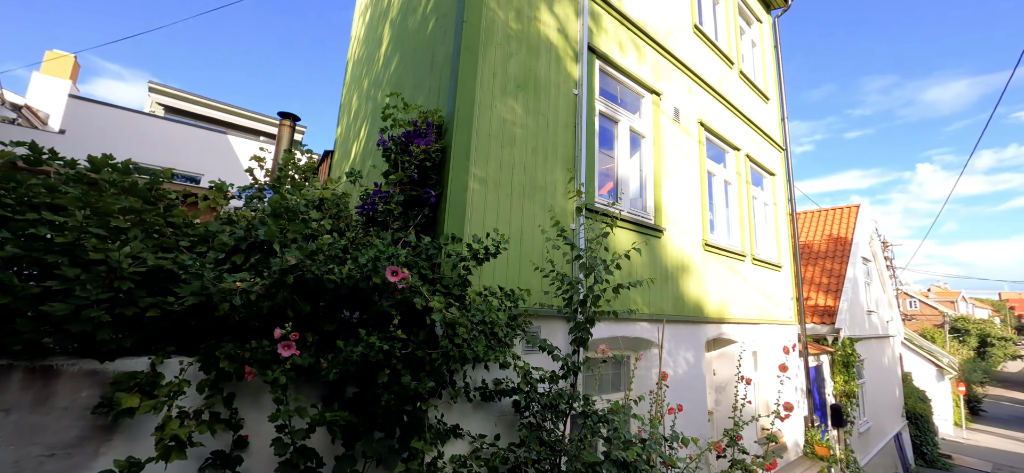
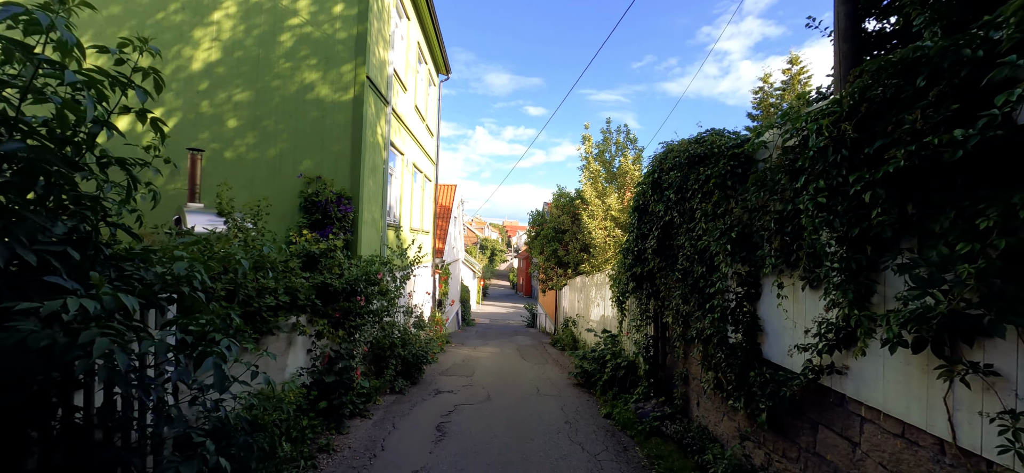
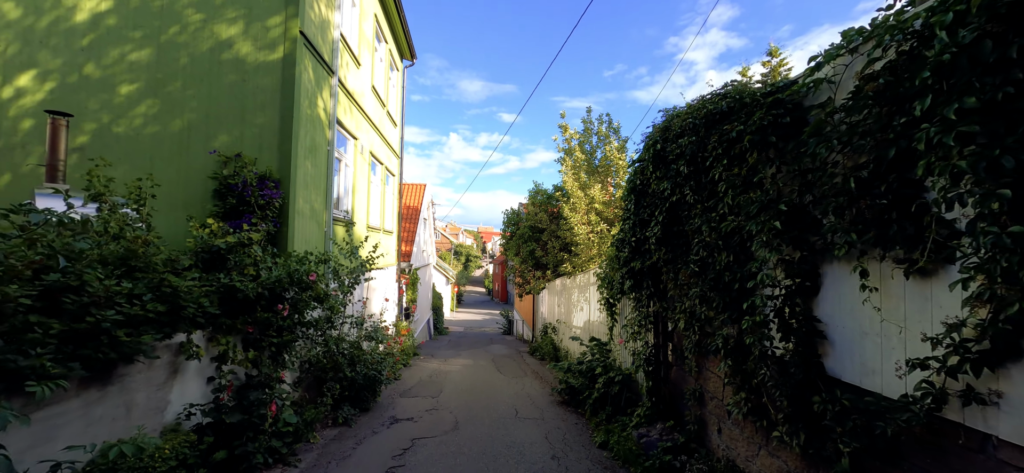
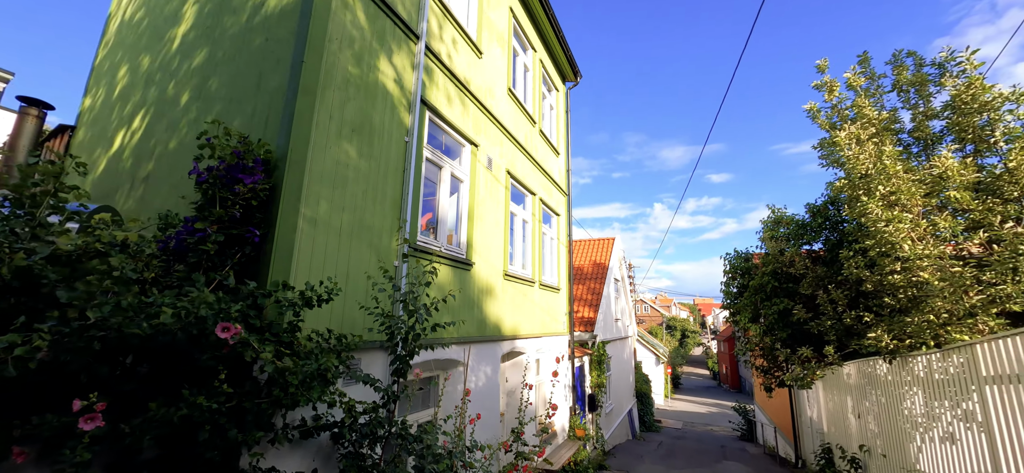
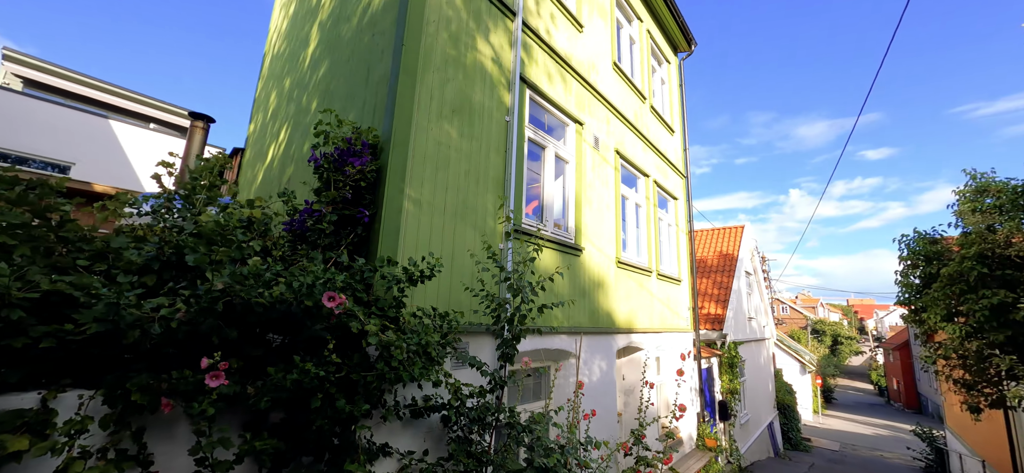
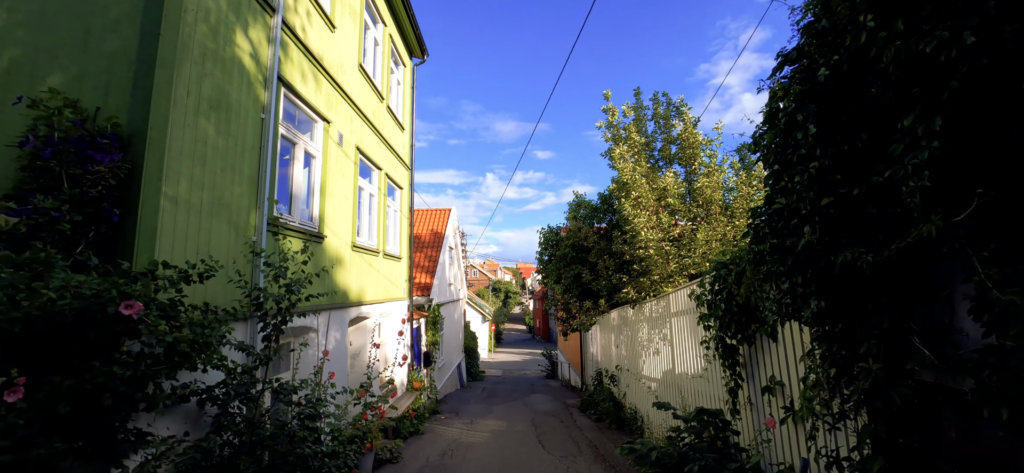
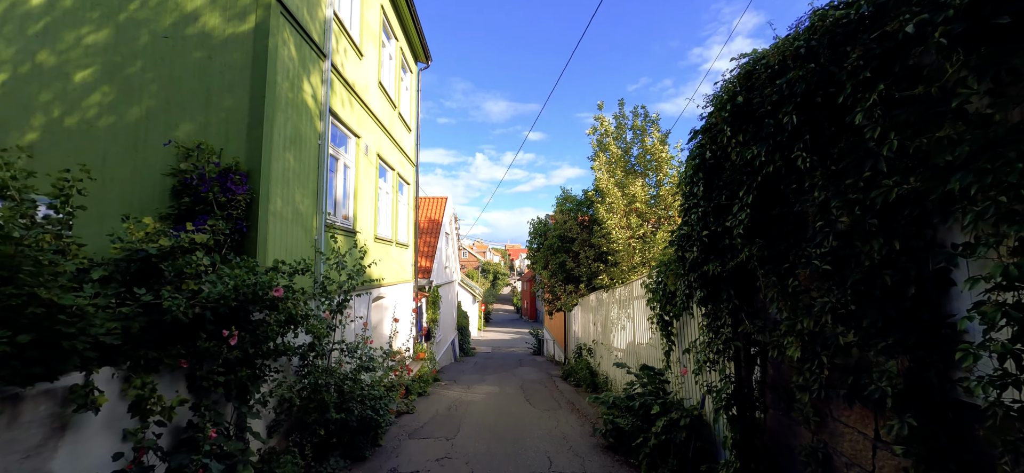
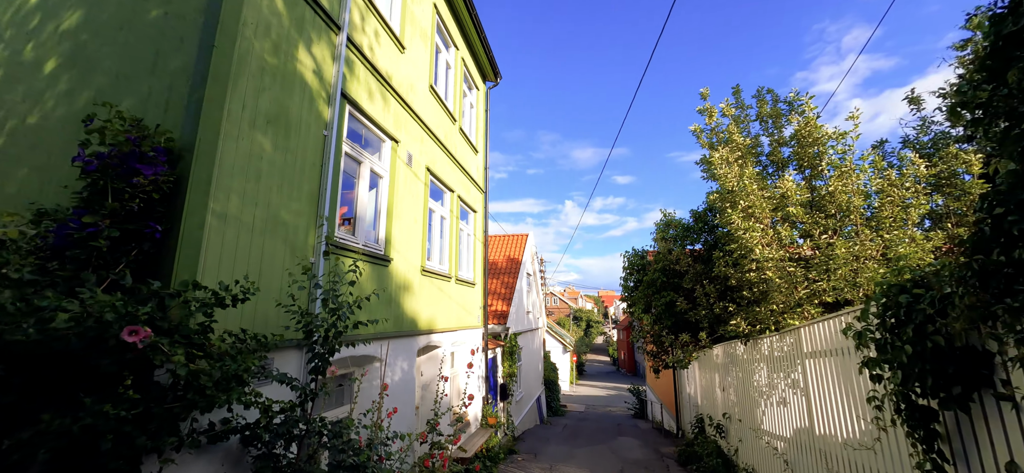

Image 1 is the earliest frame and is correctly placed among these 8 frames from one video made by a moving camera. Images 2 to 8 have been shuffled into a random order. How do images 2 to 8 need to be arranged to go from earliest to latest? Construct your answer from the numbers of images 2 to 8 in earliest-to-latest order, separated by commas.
5, 4, 8, 6, 7, 3, 2
